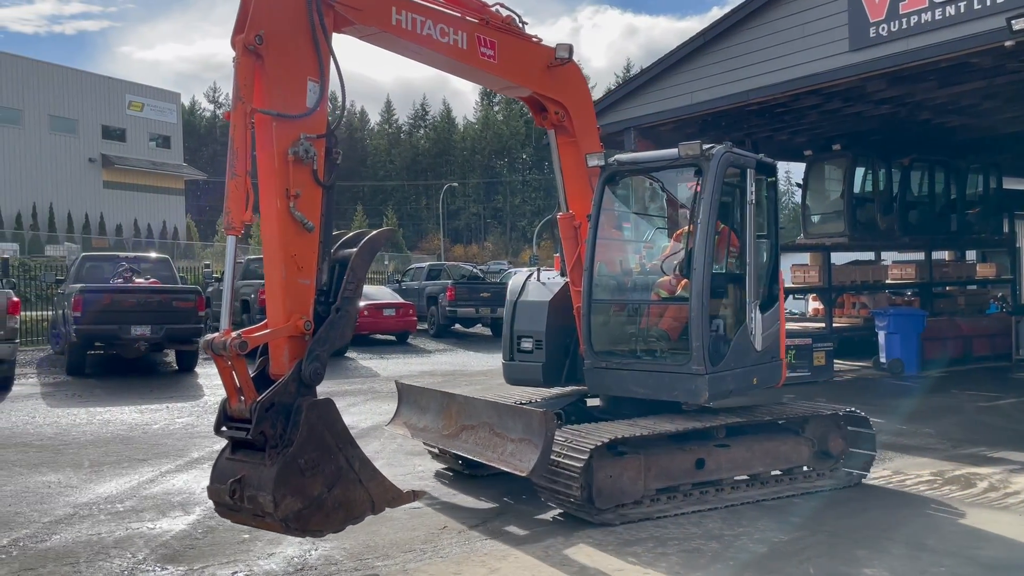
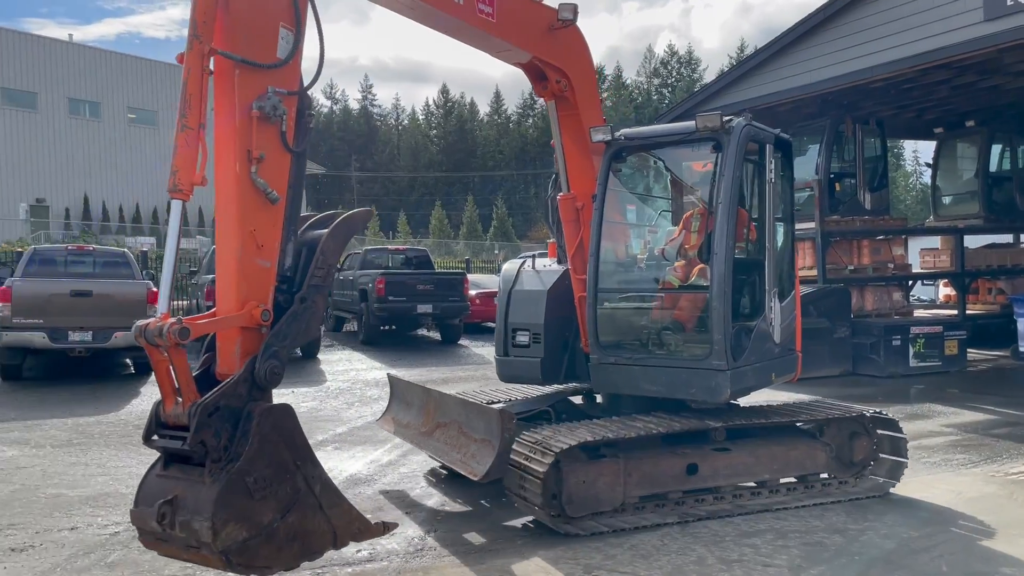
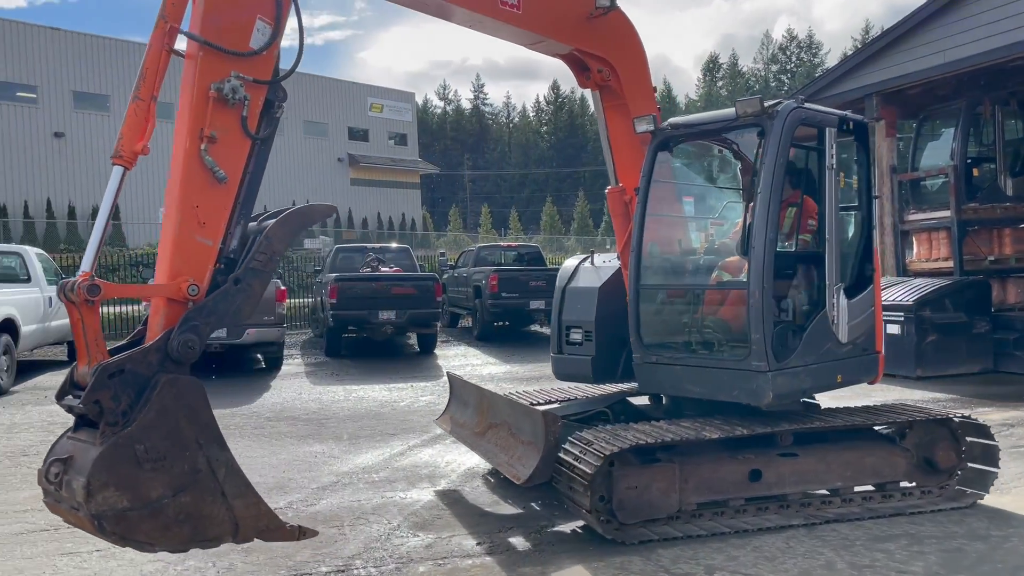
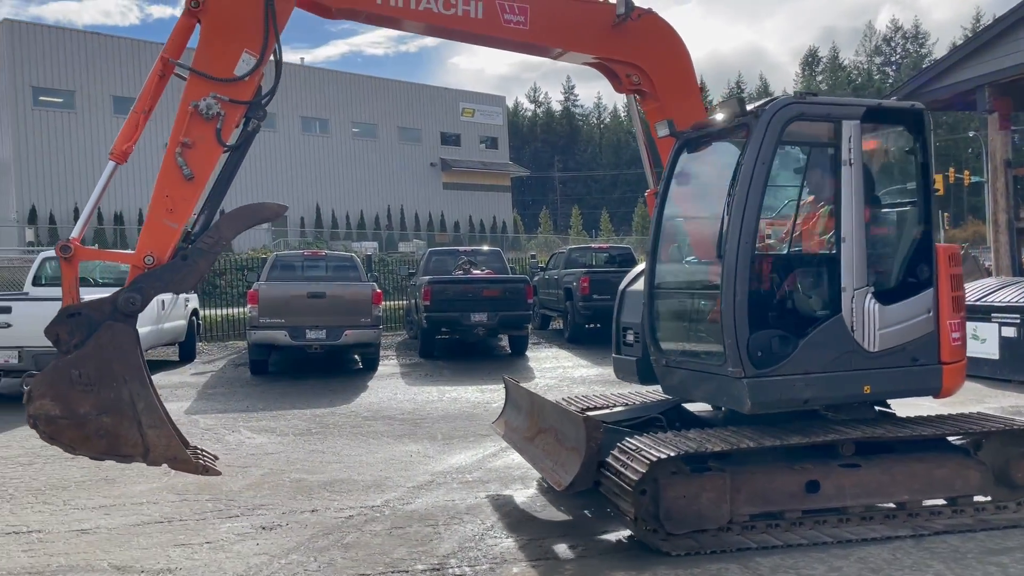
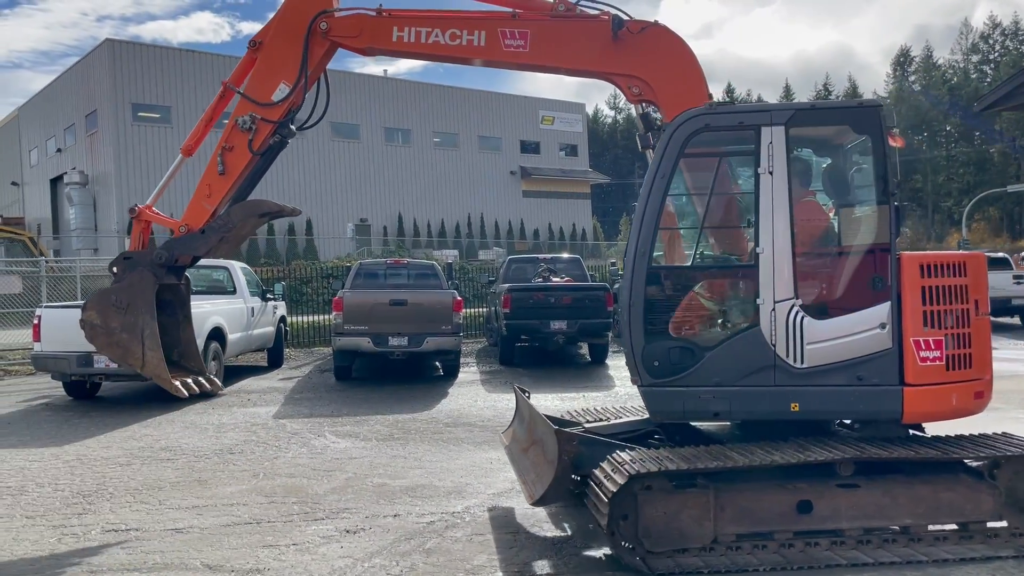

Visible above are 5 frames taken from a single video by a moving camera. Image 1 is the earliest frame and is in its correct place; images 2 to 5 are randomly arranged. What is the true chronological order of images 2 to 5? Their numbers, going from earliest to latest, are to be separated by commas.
2, 3, 4, 5
